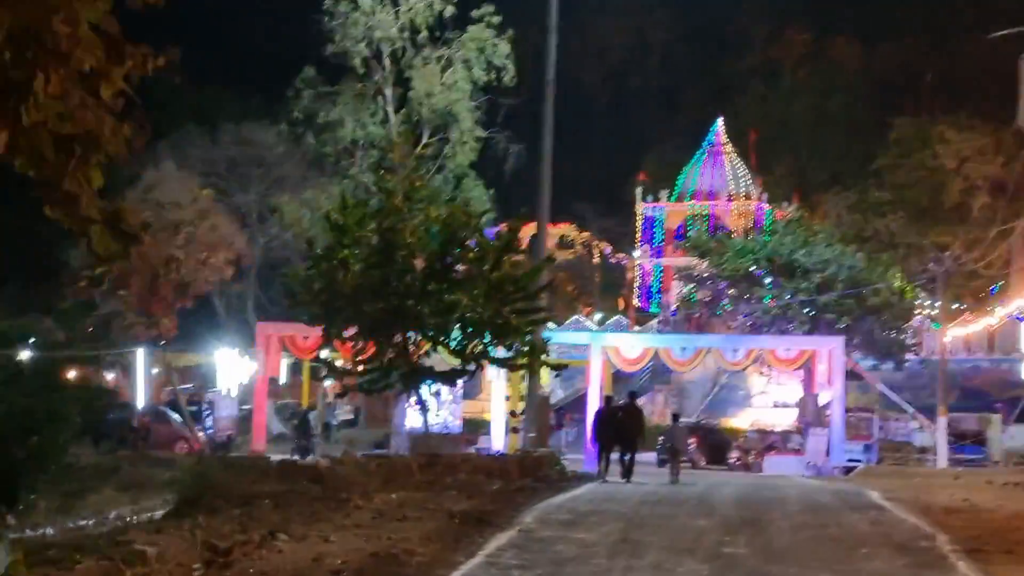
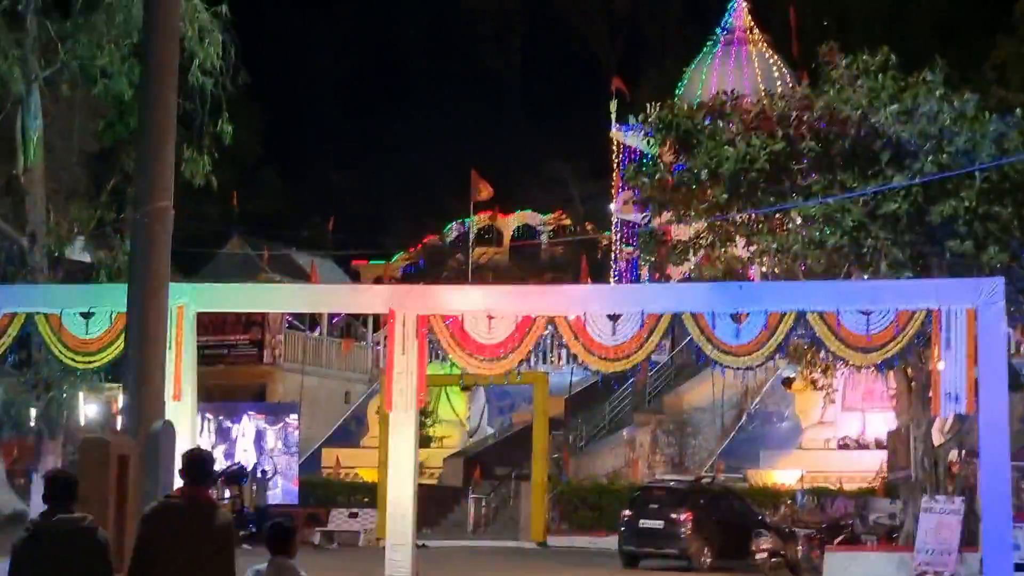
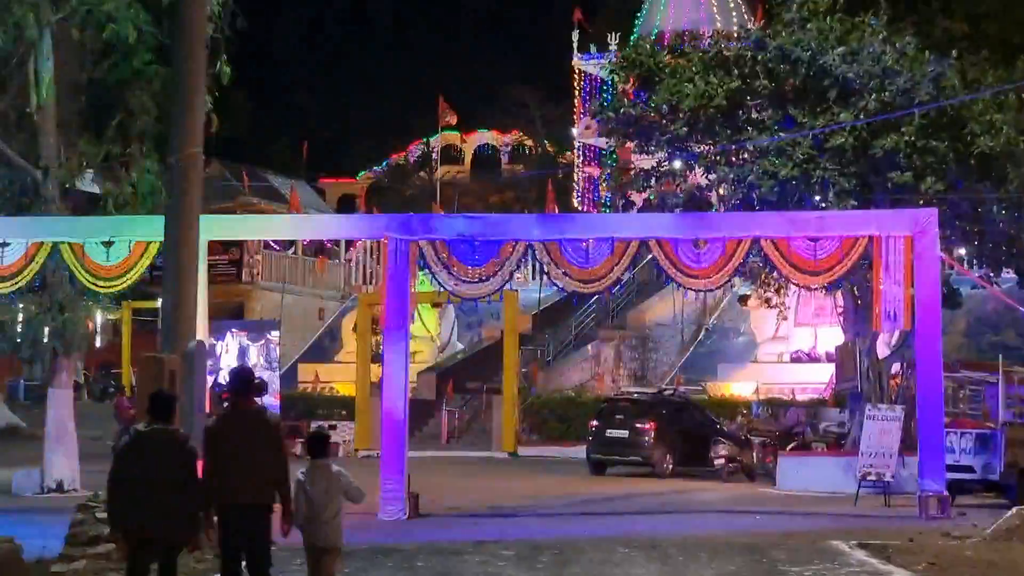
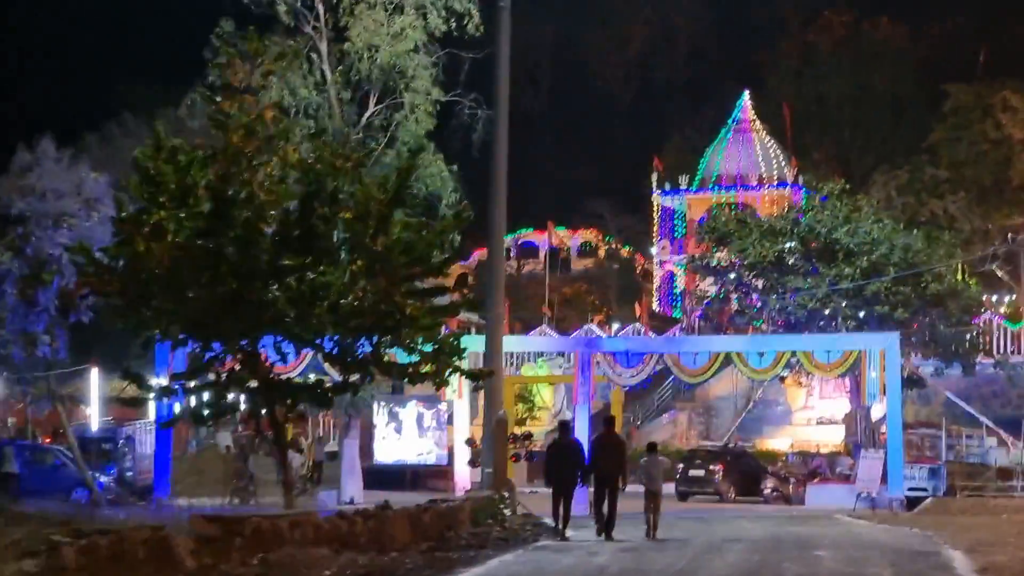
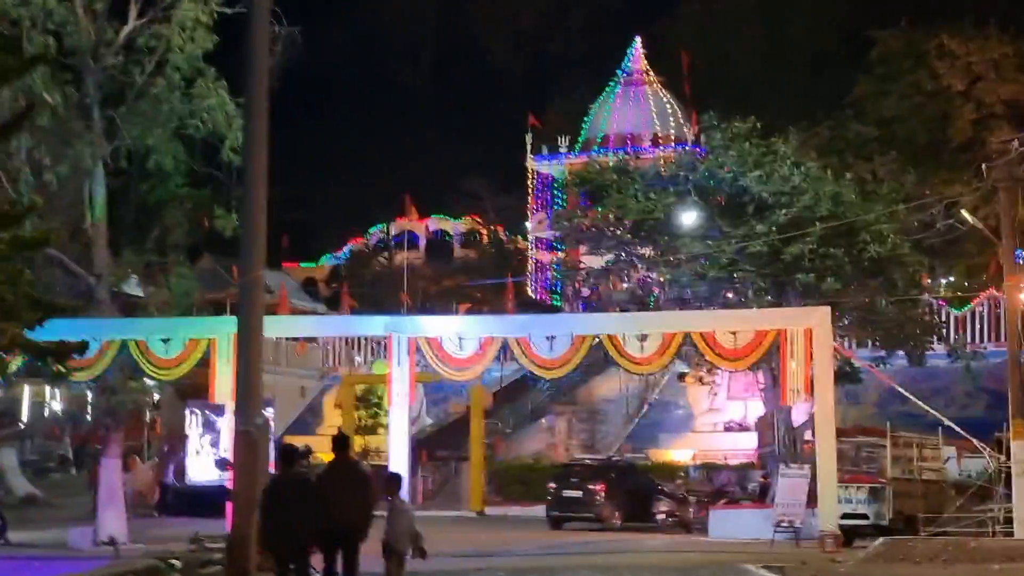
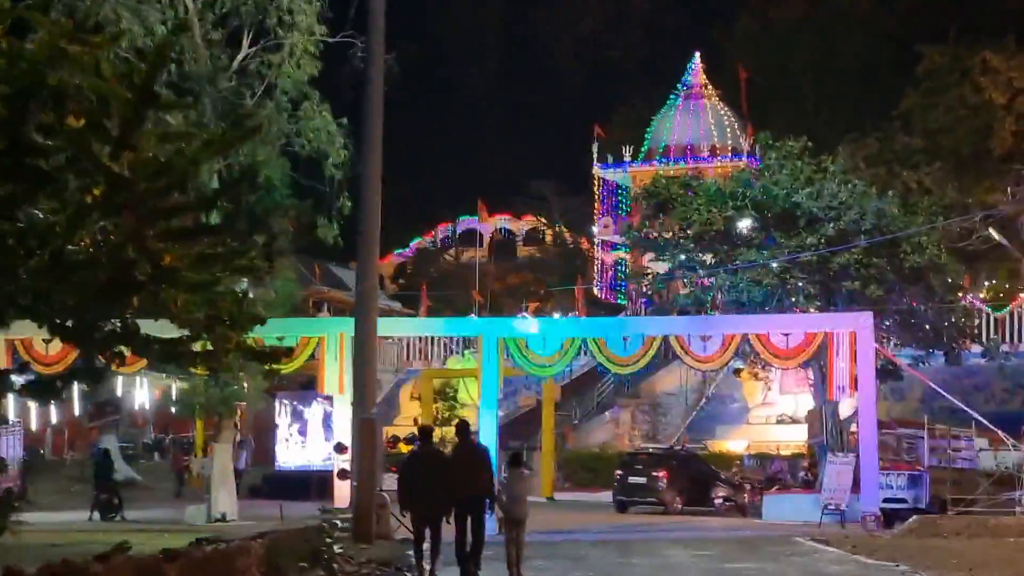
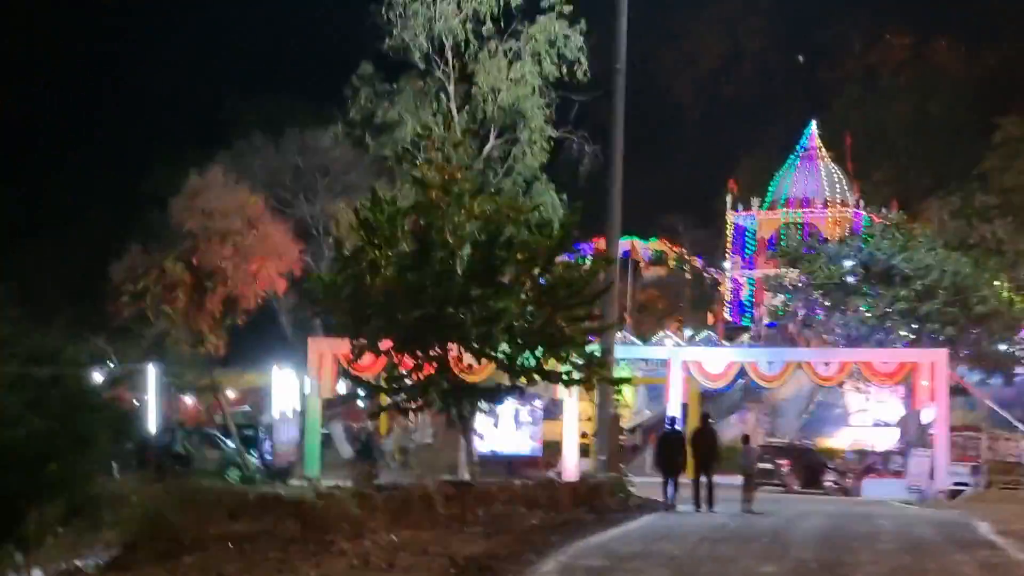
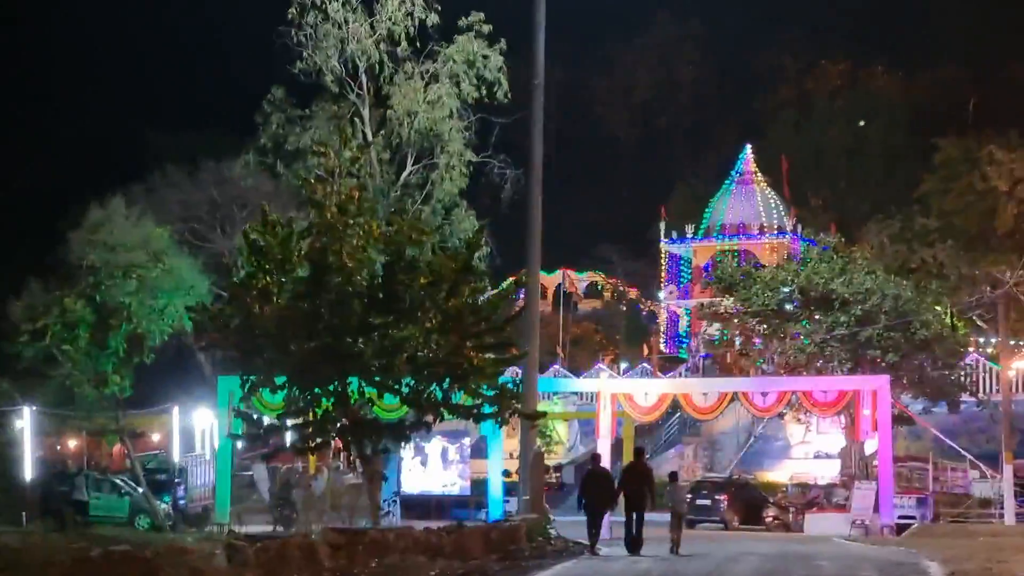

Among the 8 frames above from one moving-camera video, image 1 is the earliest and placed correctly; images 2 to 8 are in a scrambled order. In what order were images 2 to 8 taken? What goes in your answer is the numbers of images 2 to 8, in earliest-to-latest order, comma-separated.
7, 8, 4, 6, 5, 3, 2
